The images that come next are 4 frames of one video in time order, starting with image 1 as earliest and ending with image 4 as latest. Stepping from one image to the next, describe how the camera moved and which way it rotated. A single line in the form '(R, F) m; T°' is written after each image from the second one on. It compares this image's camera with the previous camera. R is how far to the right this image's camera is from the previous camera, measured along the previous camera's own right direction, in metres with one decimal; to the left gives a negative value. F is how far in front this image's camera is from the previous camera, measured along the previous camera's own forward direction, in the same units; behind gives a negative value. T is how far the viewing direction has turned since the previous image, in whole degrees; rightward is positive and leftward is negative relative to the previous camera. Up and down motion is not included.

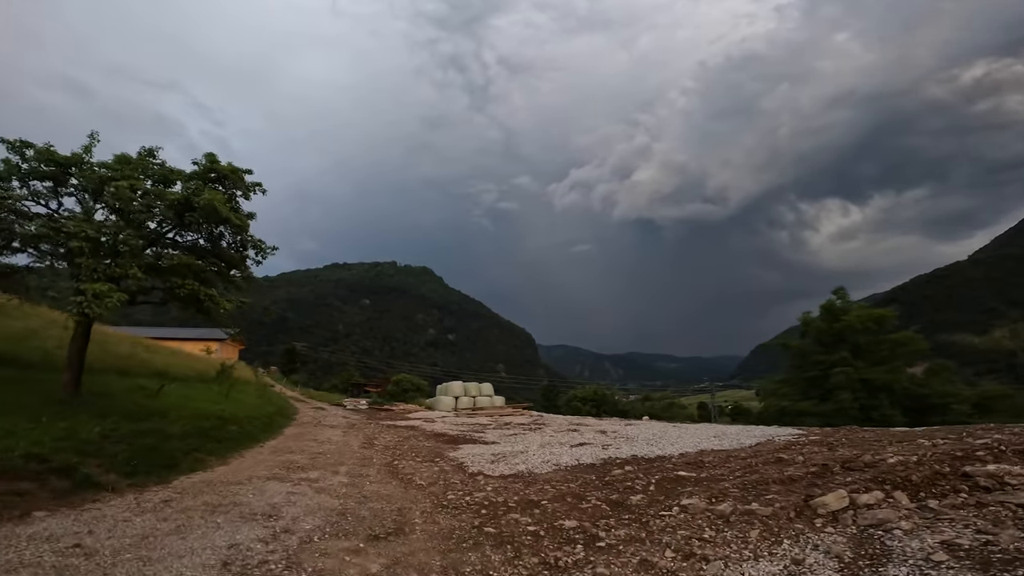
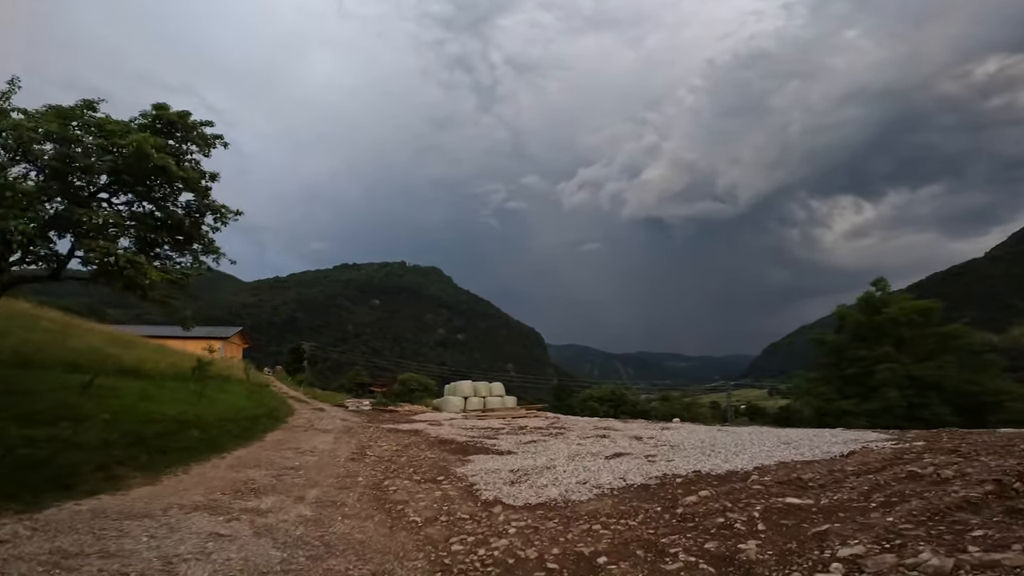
(-0.2, +2.8) m; -1°
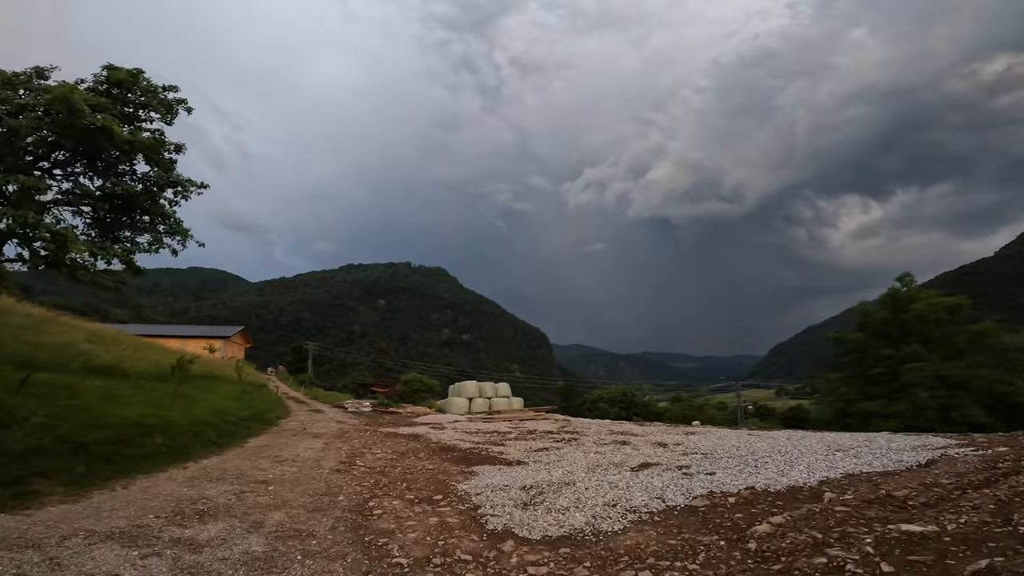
(-0.1, +1.7) m; -1°
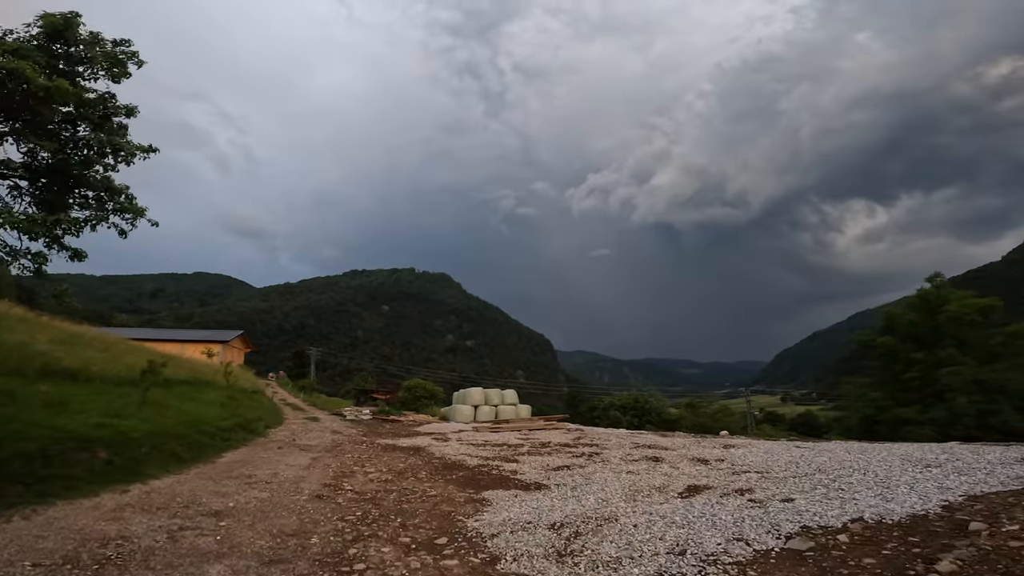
(-0.2, +2.0) m; 0°
